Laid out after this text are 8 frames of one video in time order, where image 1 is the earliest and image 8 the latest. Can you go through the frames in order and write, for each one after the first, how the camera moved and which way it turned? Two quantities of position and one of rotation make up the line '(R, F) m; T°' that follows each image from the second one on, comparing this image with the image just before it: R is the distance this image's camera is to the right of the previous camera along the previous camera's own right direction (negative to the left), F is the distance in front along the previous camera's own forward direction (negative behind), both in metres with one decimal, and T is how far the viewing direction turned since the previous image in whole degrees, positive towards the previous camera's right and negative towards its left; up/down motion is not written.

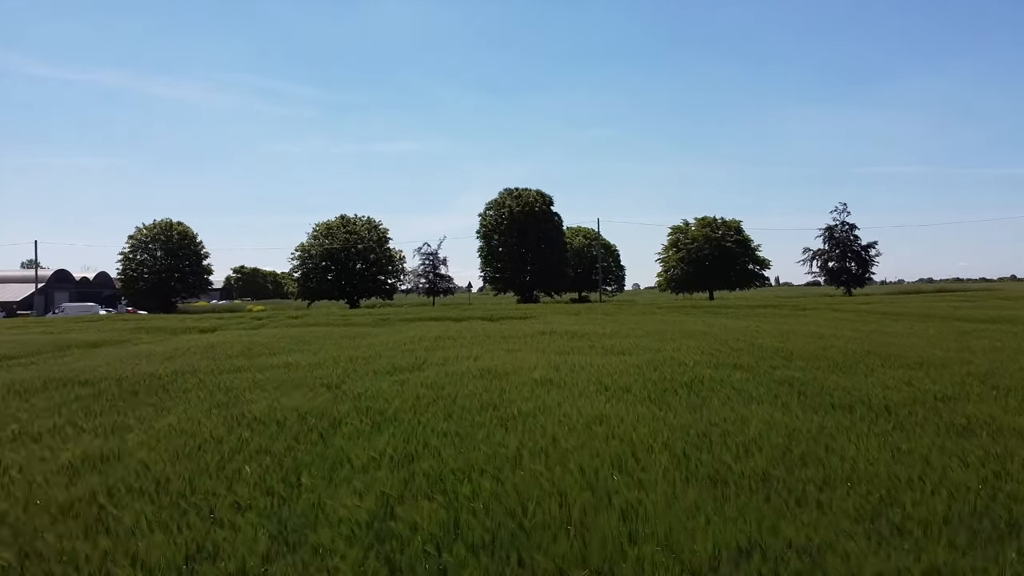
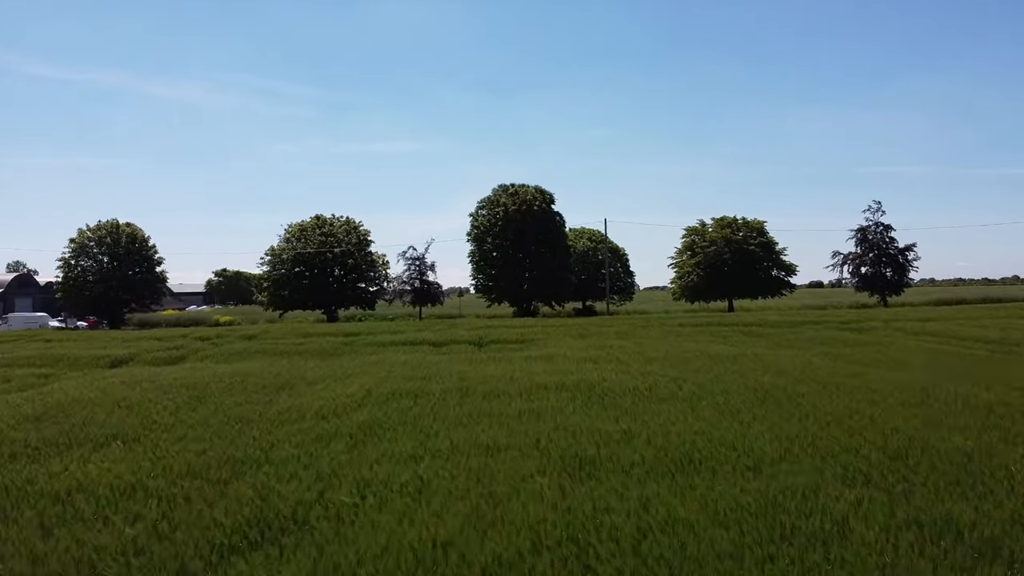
(+0.2, +5.1) m; 0°
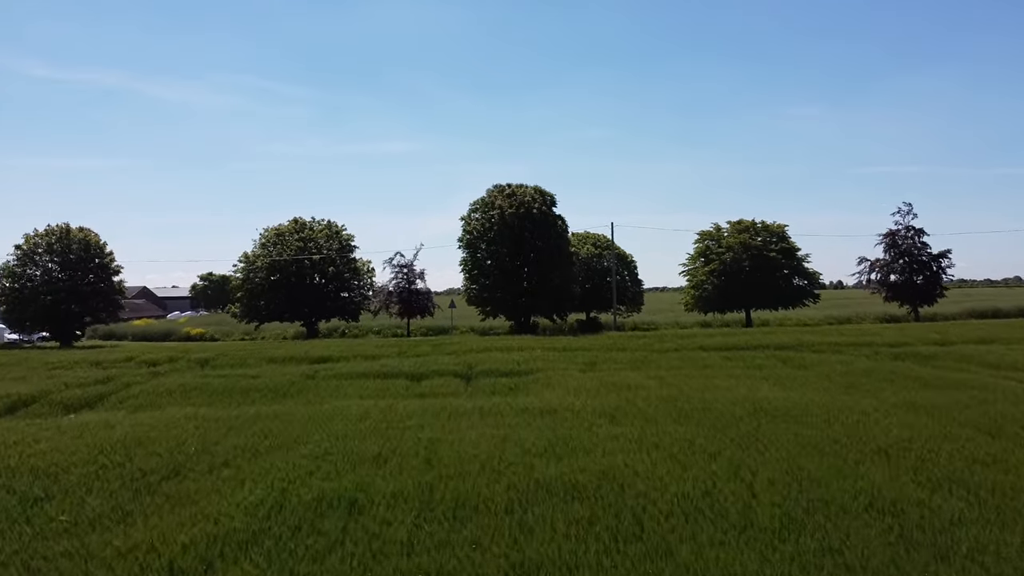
(+0.1, +3.7) m; 0°
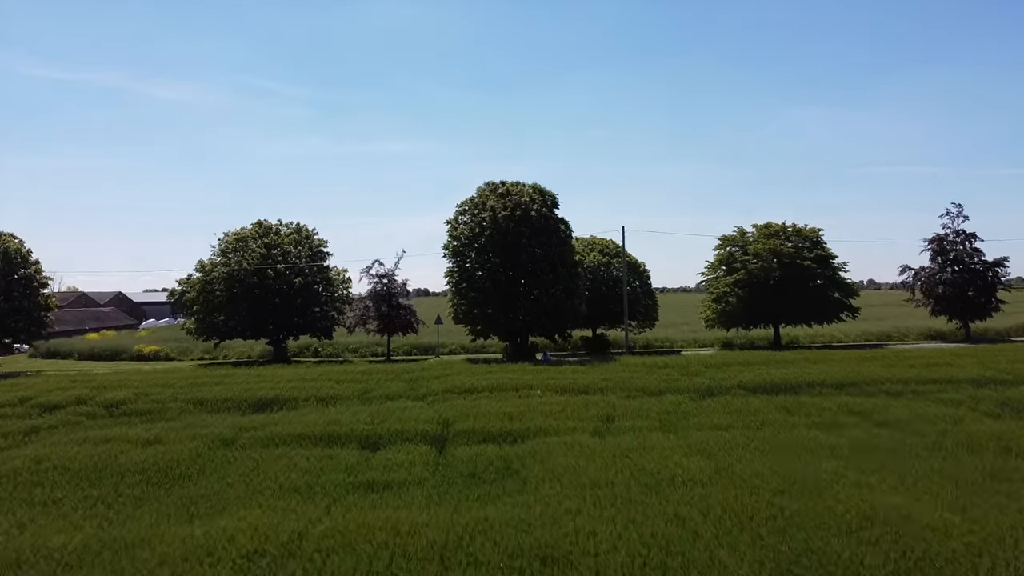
(+0.2, +4.9) m; 0°
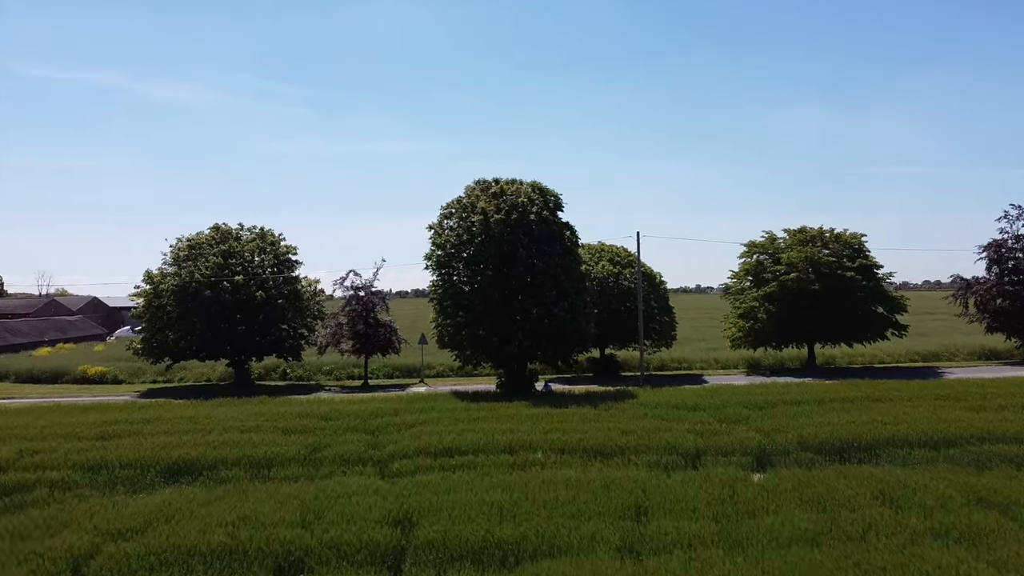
(+0.1, +4.5) m; 0°
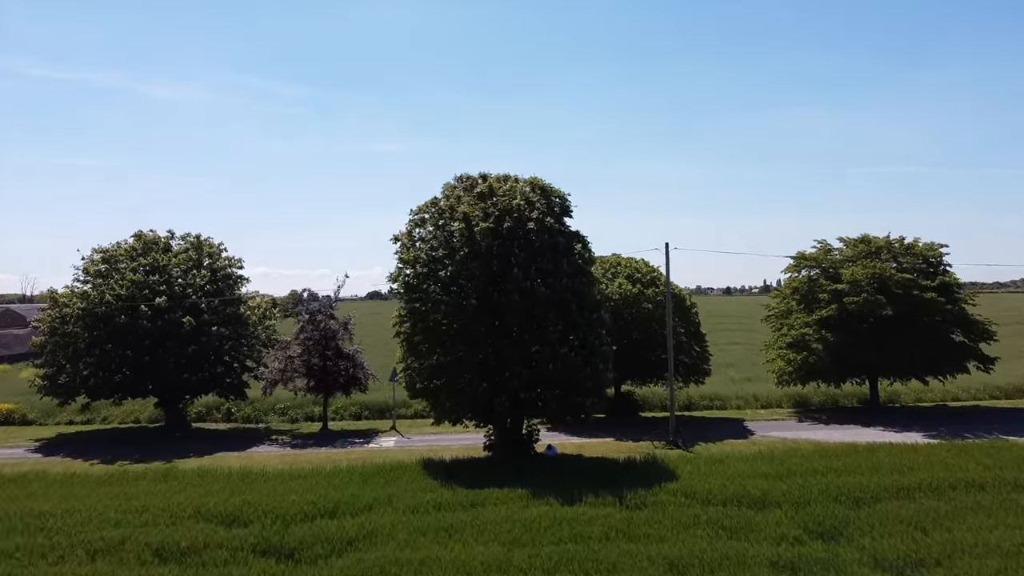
(+0.1, +5.8) m; 0°
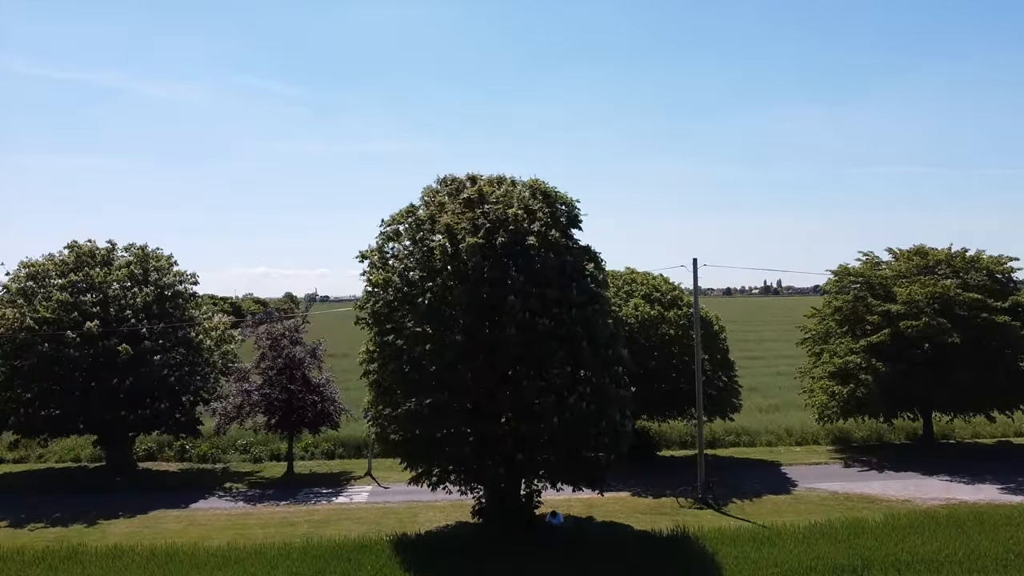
(+0.1, +3.5) m; 0°
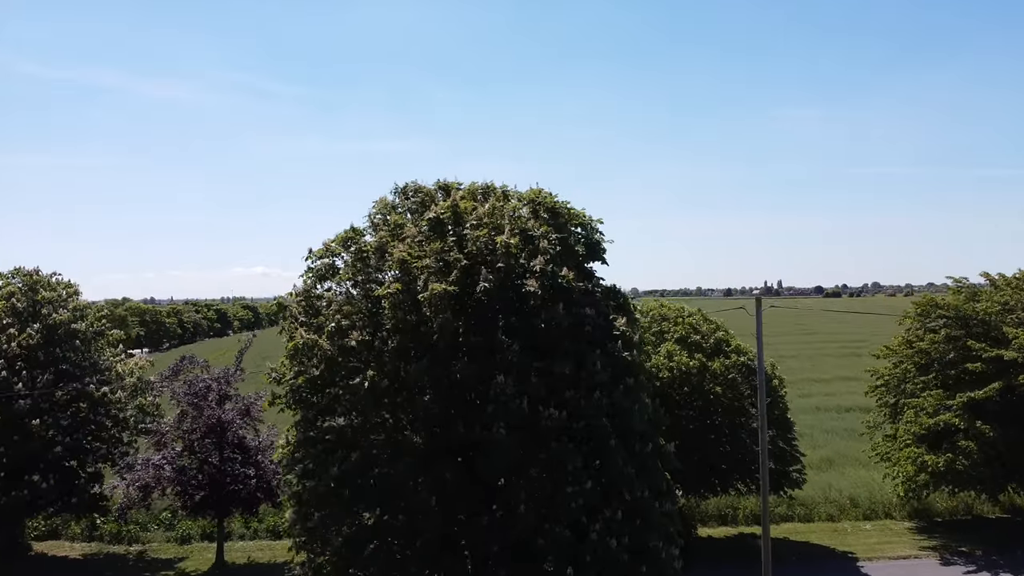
(+0.1, +4.7) m; 0°
